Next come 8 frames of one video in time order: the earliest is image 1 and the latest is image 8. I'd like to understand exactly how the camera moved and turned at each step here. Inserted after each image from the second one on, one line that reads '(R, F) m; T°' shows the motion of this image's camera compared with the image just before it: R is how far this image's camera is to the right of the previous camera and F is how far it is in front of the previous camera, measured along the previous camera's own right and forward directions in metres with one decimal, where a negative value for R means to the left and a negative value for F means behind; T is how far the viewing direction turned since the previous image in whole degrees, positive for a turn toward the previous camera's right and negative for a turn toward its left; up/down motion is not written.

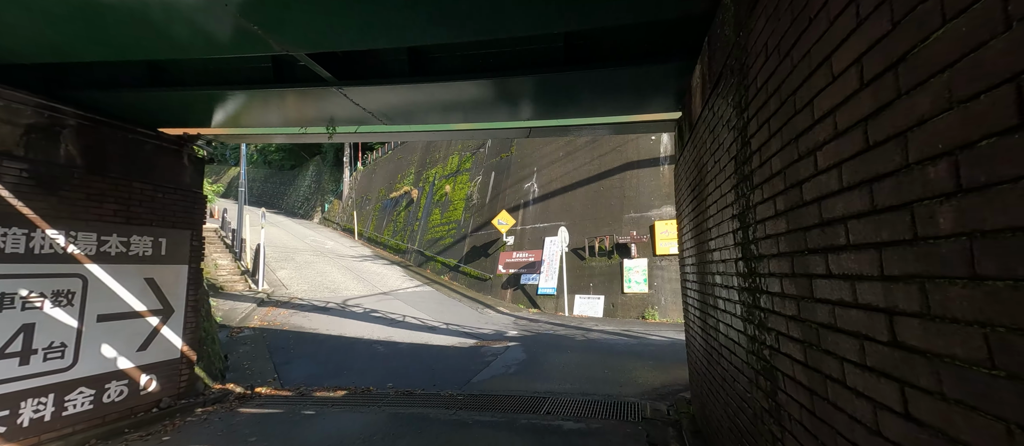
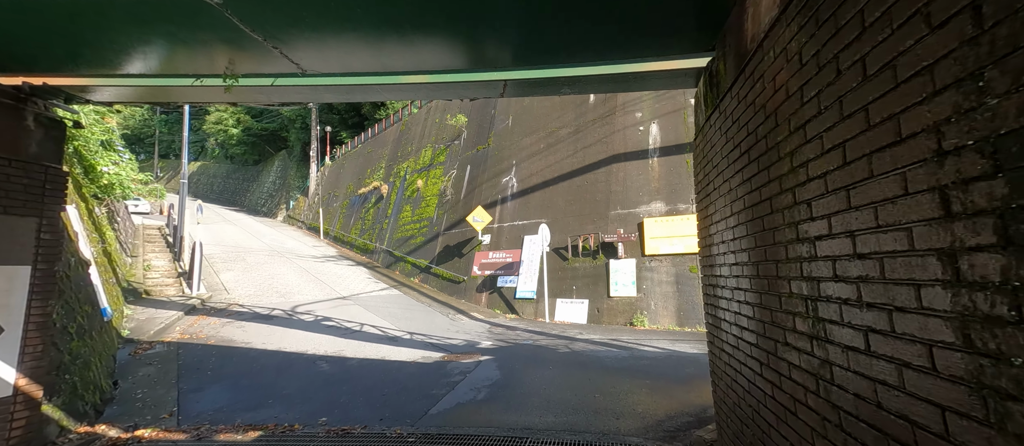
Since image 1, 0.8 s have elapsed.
(+0.1, +1.0) m; +3°
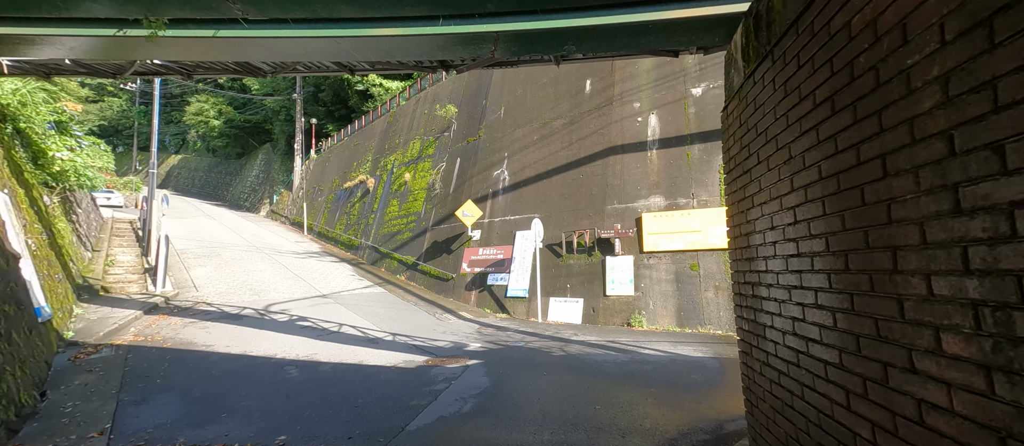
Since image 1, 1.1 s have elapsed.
(0.0, +0.5) m; +1°
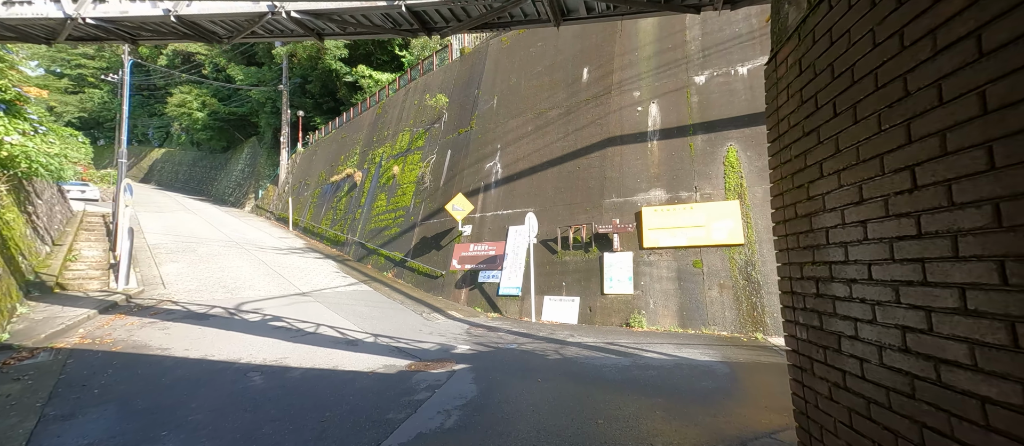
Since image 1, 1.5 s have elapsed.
(0.0, +0.5) m; +1°
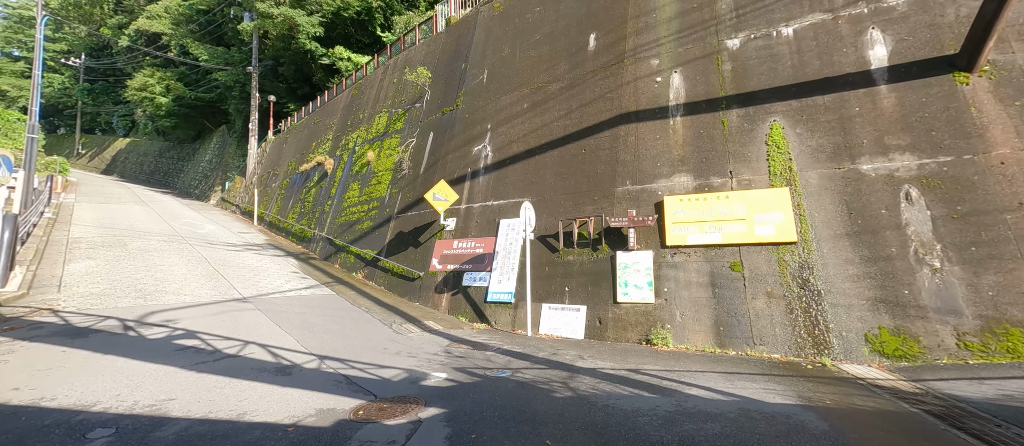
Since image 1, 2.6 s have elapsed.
(-0.1, +1.6) m; +2°
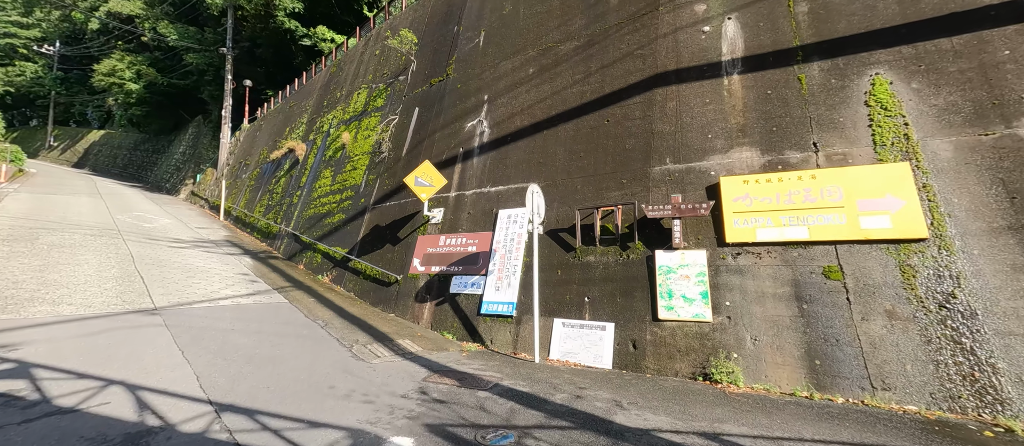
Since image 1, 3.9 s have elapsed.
(-0.1, +1.7) m; +1°
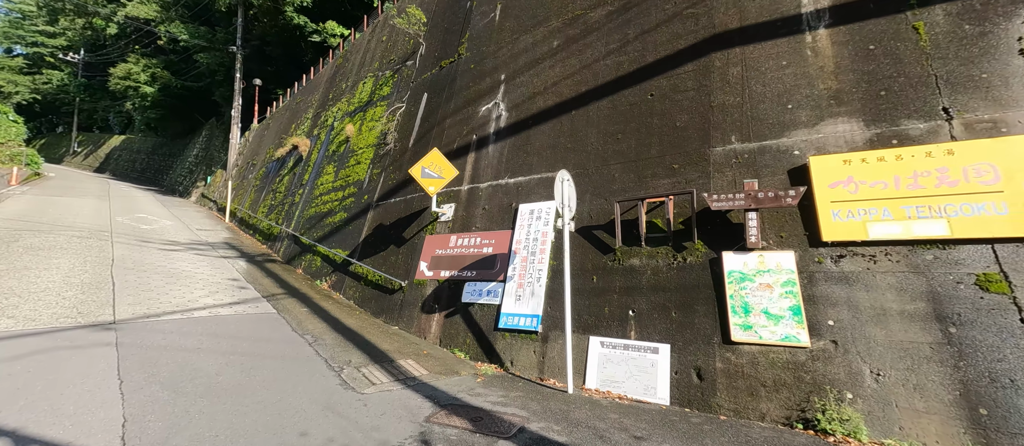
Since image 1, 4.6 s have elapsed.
(-0.2, +1.0) m; -2°
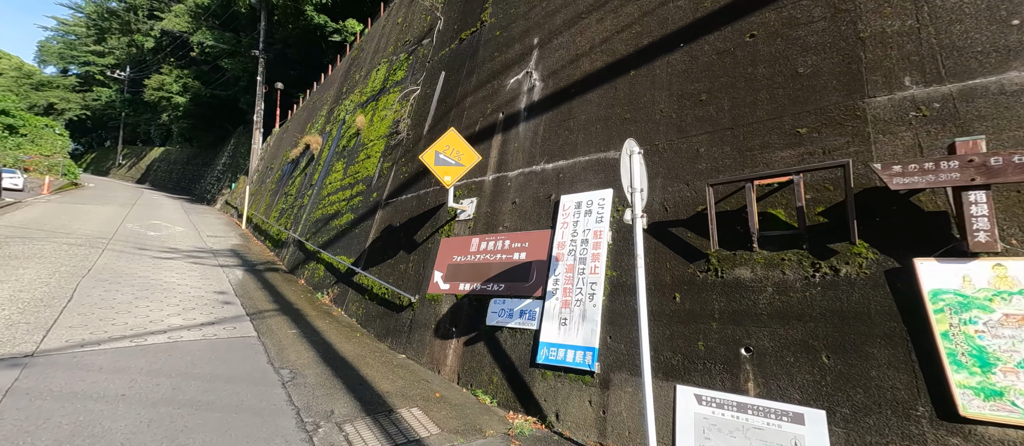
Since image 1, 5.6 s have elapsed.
(-0.2, +1.4) m; -4°
